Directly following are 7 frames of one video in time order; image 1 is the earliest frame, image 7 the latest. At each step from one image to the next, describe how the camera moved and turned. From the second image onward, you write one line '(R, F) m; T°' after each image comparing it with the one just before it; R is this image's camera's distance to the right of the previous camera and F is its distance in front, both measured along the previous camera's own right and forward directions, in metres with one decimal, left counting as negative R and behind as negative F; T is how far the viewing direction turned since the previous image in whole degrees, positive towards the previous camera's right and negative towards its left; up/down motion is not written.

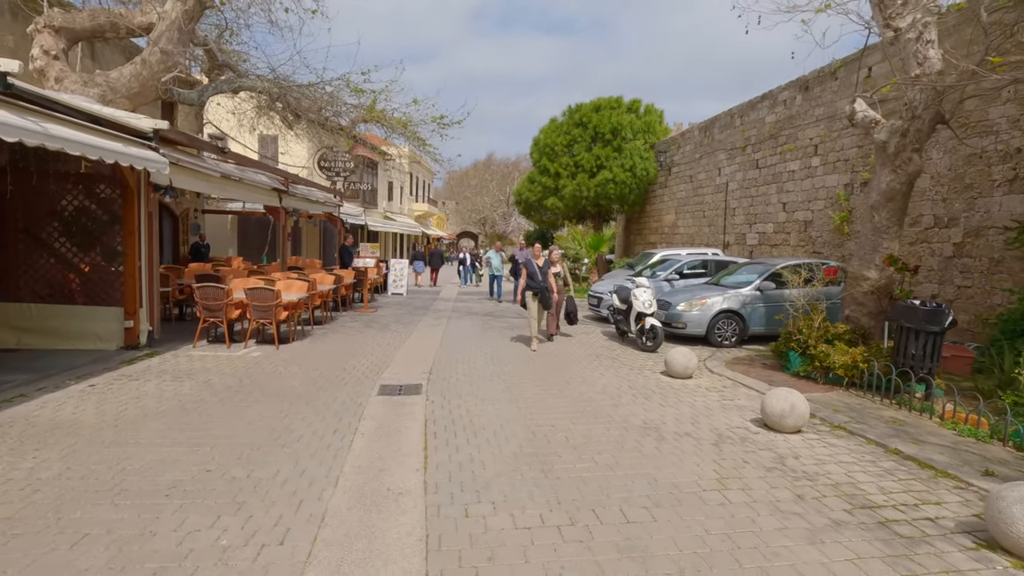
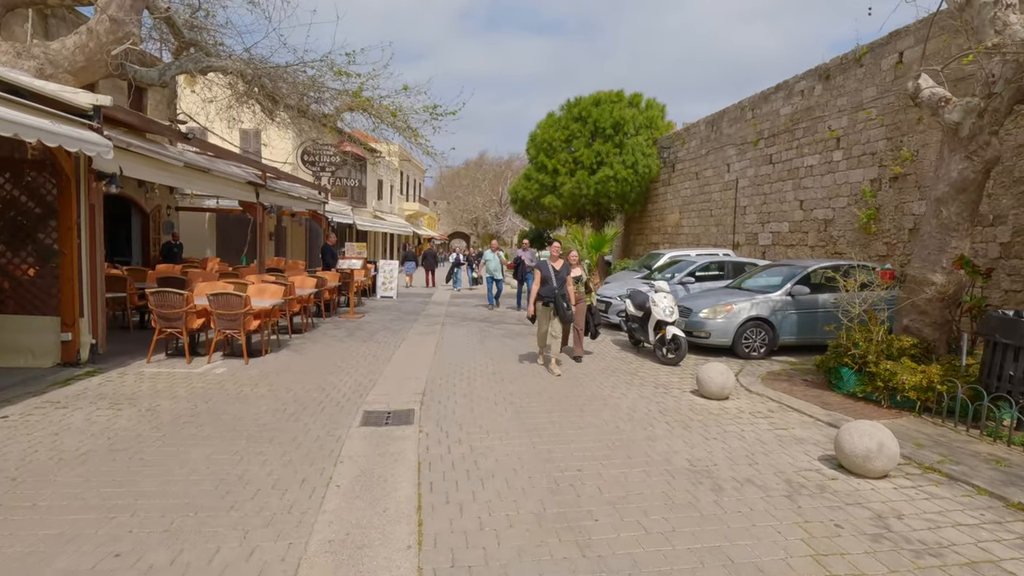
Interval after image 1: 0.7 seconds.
(-0.2, +1.1) m; +1°
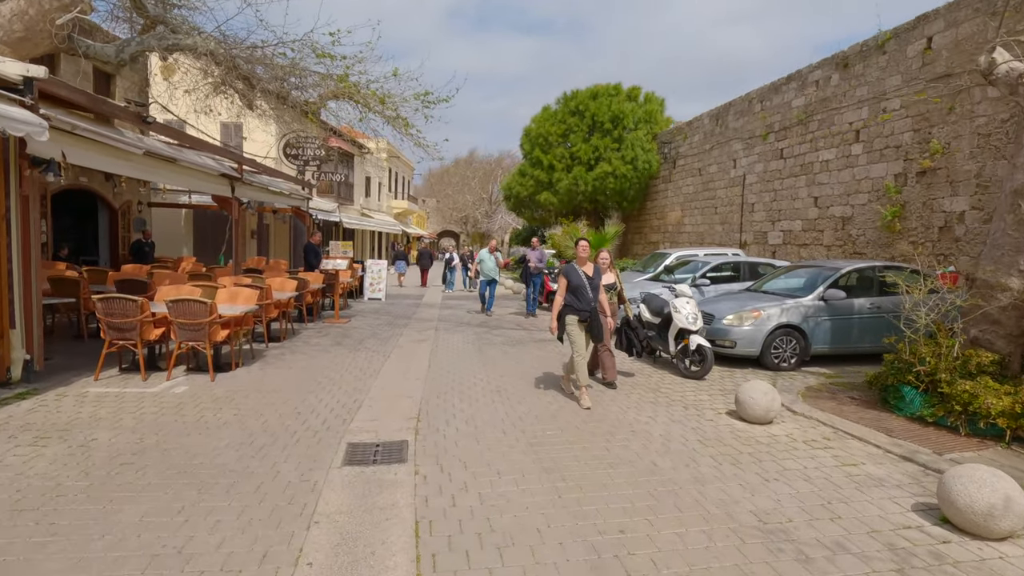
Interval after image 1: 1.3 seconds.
(-0.2, +1.0) m; +1°
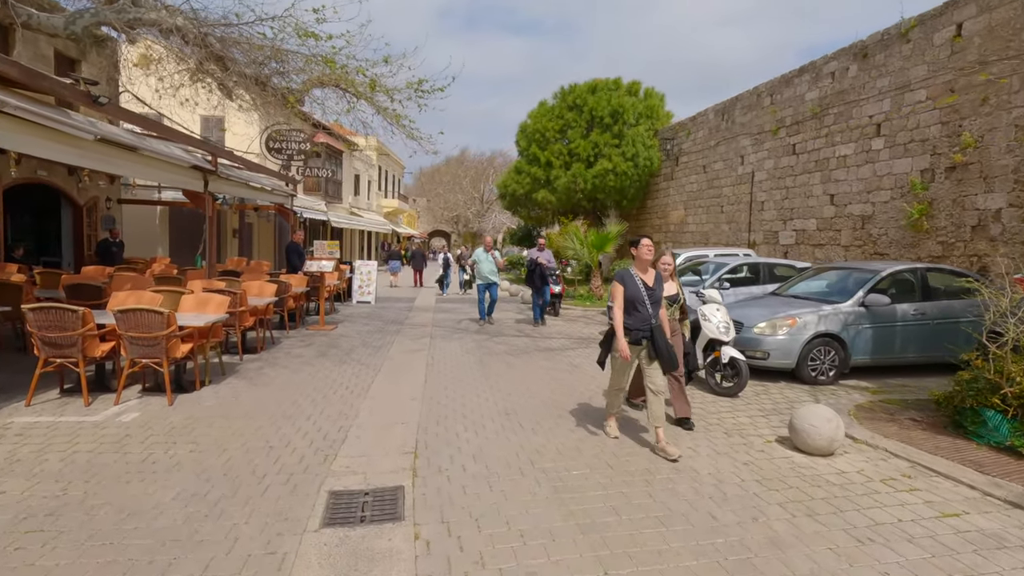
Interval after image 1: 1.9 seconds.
(-0.2, +0.9) m; +1°
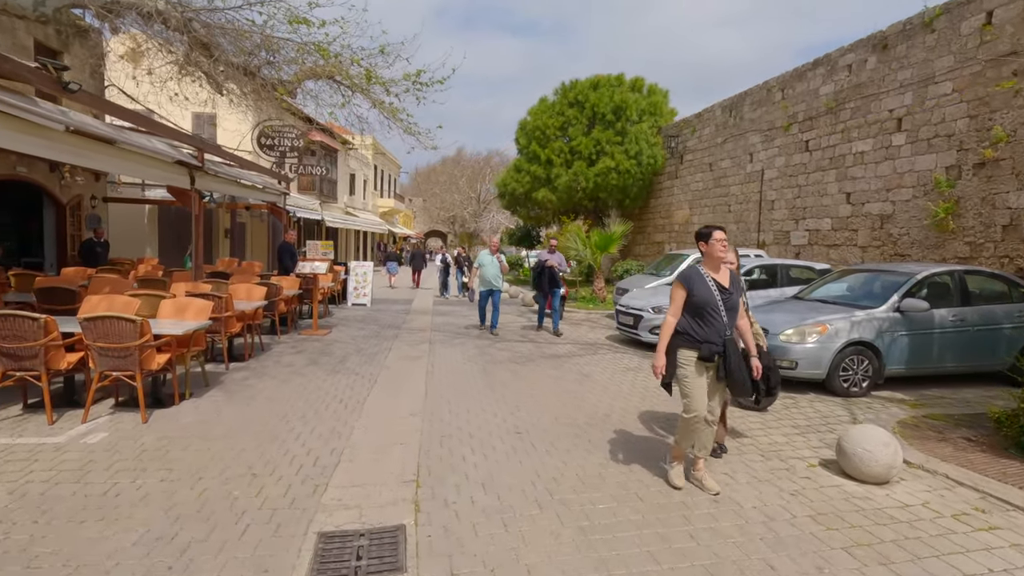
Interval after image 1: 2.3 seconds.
(-0.1, +0.6) m; 0°
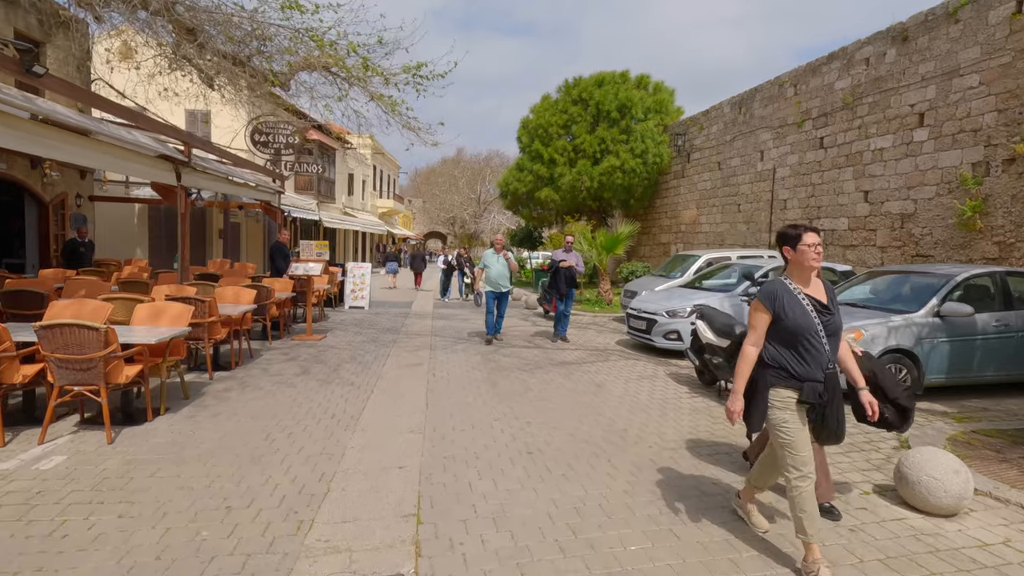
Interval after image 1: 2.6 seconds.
(-0.1, +0.6) m; 0°
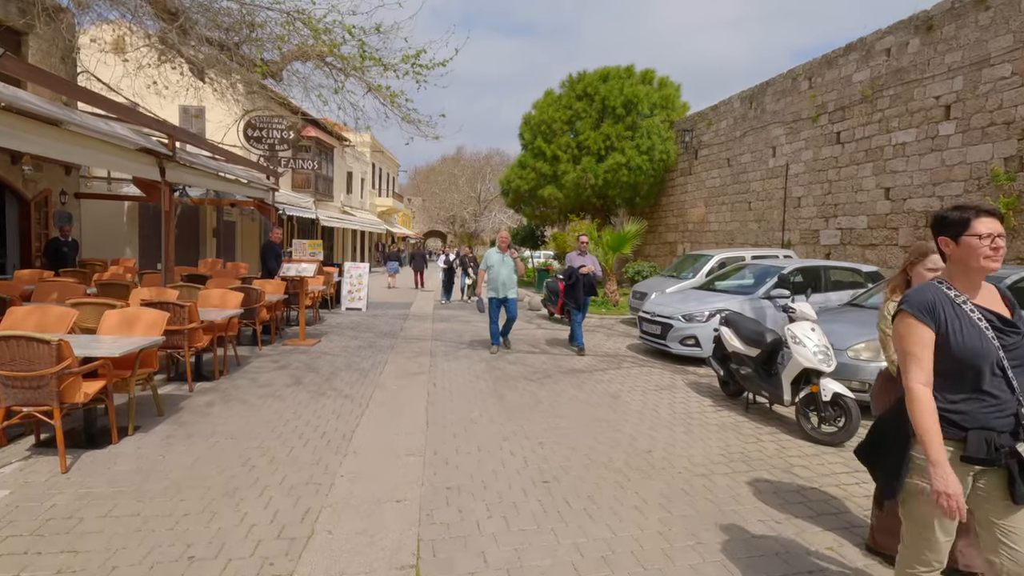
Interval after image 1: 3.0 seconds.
(-0.1, +0.6) m; 0°
